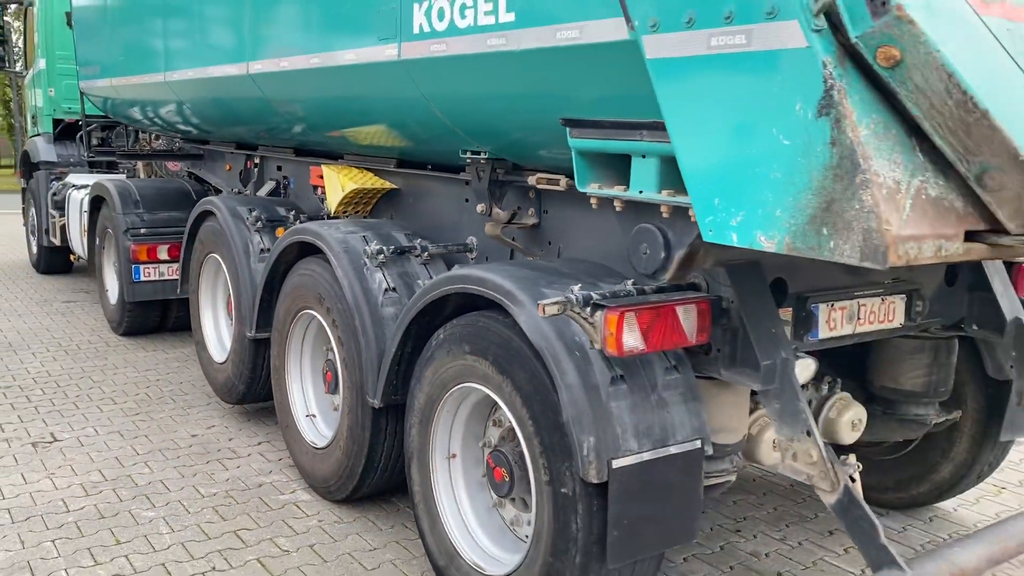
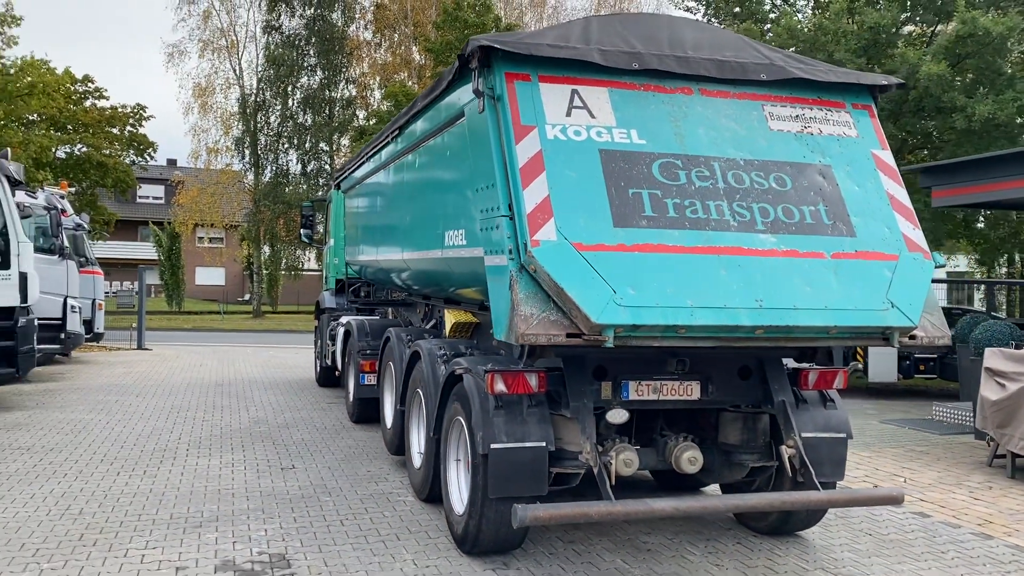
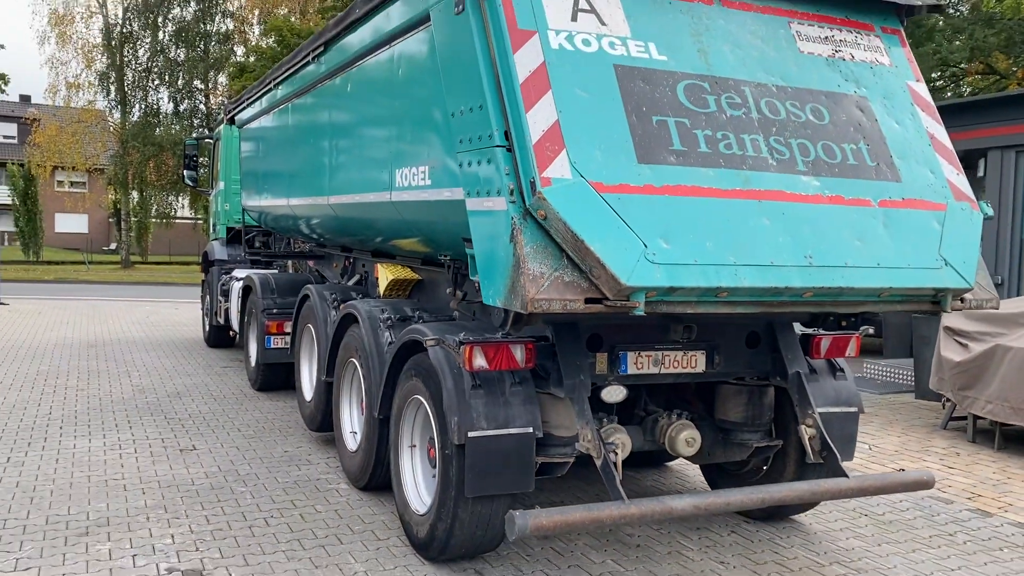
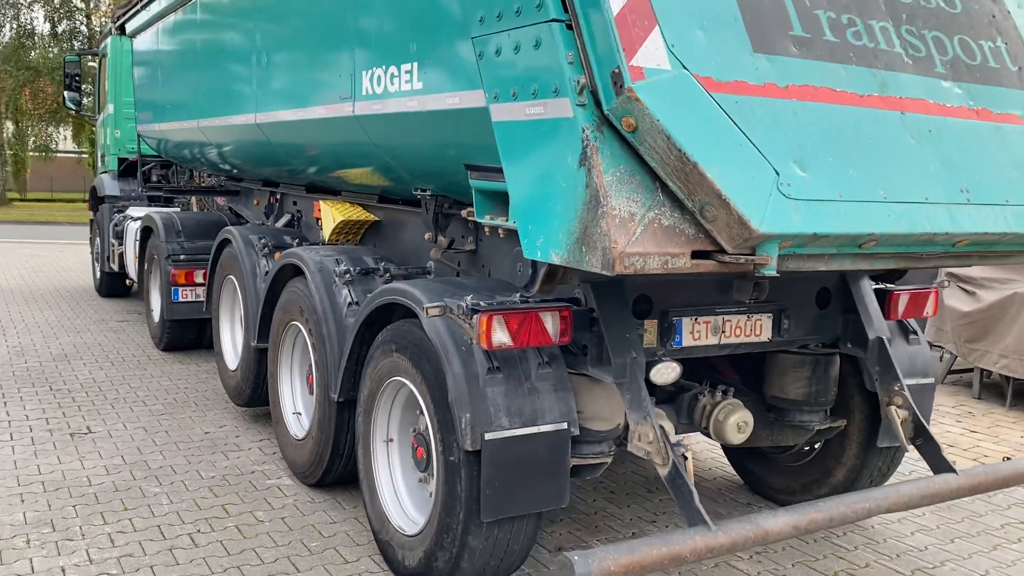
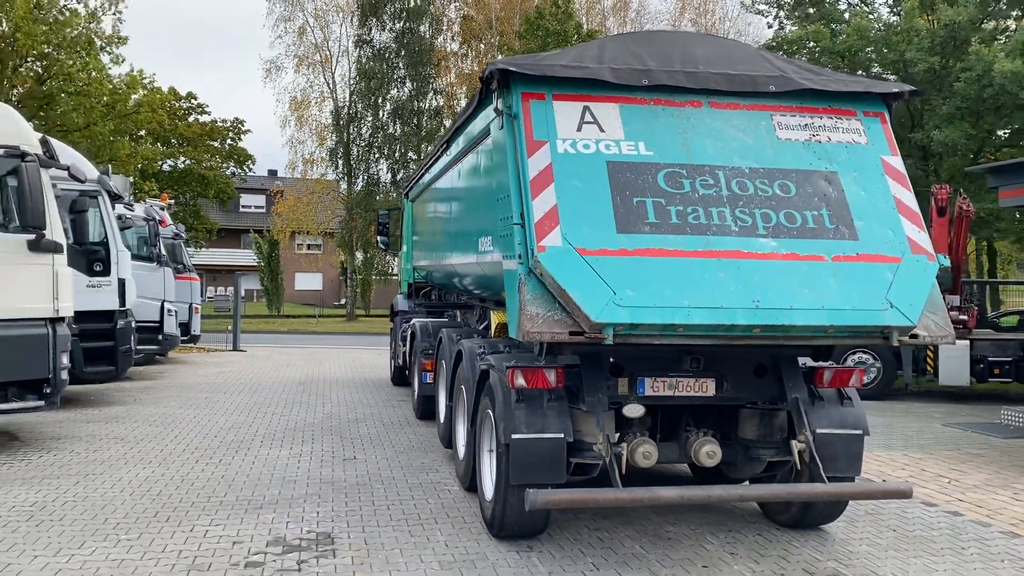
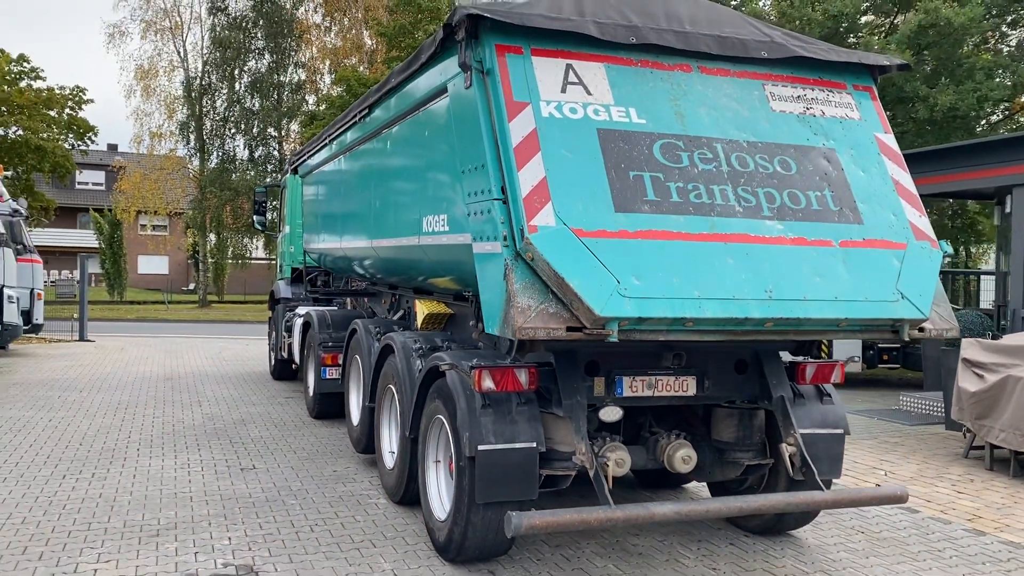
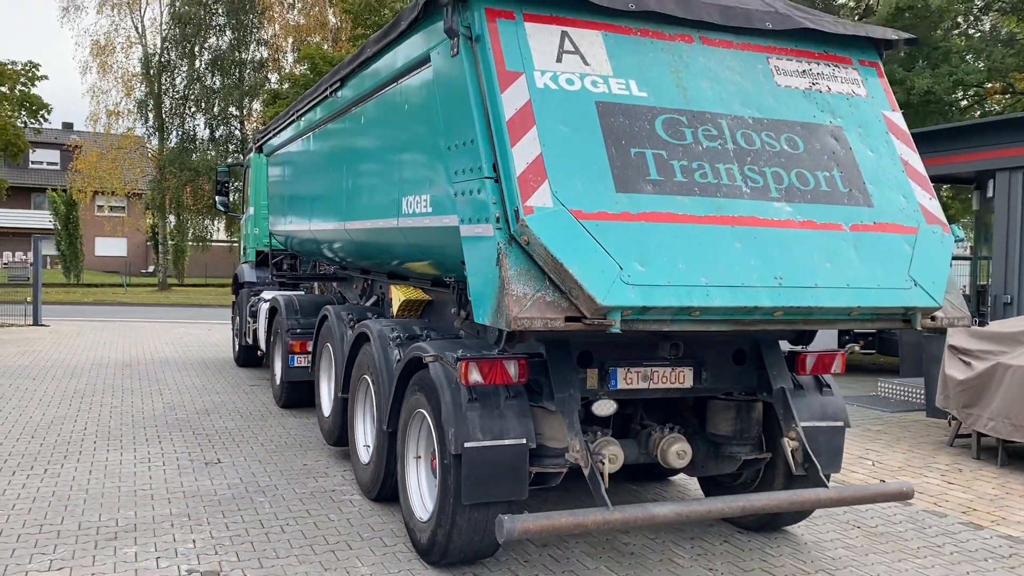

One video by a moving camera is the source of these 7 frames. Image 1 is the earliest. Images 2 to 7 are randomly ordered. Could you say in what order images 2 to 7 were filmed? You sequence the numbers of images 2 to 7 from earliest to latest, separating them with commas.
4, 3, 7, 6, 2, 5
